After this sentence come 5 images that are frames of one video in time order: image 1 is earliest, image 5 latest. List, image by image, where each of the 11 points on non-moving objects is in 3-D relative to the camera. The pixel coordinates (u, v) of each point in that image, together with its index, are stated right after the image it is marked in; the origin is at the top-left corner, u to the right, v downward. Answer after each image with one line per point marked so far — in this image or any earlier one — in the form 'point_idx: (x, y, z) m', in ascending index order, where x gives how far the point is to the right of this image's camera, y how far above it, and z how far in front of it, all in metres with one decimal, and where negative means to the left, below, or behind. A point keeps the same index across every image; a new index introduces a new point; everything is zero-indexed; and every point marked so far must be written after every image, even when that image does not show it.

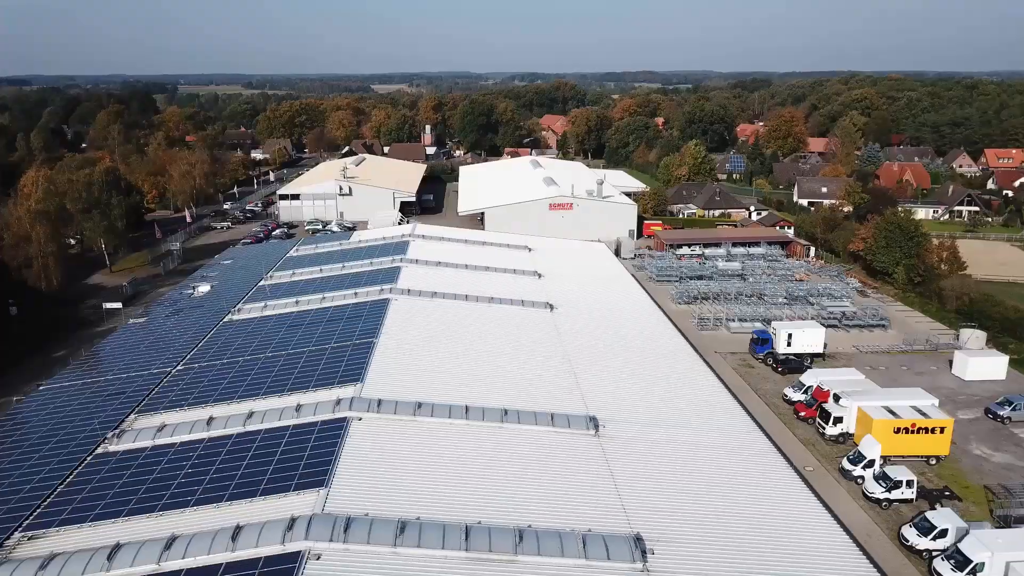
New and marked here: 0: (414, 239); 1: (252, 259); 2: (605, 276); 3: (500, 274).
0: (-1.8, +0.8, +19.5) m
1: (-4.6, +0.5, +19.7) m
2: (+1.6, +0.2, +18.9) m
3: (-0.2, +0.2, +17.6) m
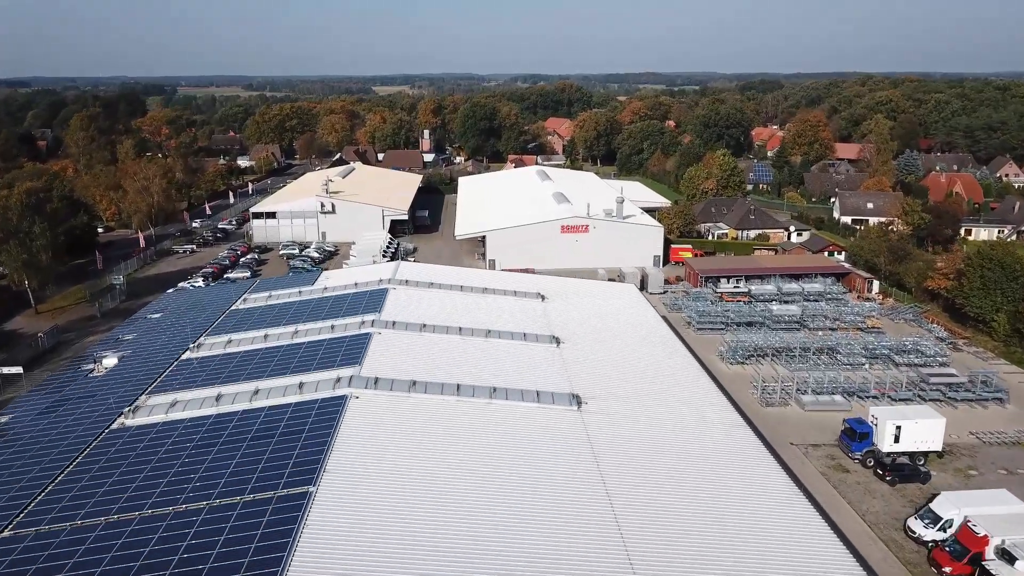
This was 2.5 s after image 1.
0: (-1.7, 0.0, +15.3) m
1: (-4.5, -0.3, +15.5) m
2: (+1.7, -0.6, +14.6) m
3: (-0.1, -0.6, +13.3) m
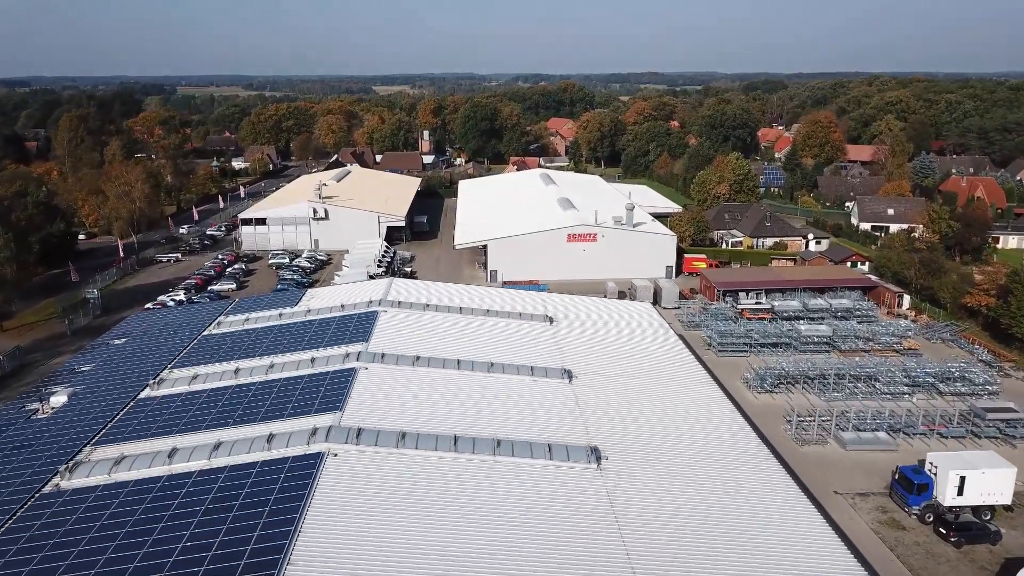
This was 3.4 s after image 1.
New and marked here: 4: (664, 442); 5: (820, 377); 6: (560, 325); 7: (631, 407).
0: (-1.6, -0.3, +13.7) m
1: (-4.5, -0.6, +13.9) m
2: (+1.8, -0.9, +13.0) m
3: (-0.1, -0.9, +11.8) m
4: (+1.4, -1.4, +10.3) m
5: (+4.2, -1.2, +15.3) m
6: (+0.6, -0.5, +14.4) m
7: (+1.2, -1.2, +11.3) m
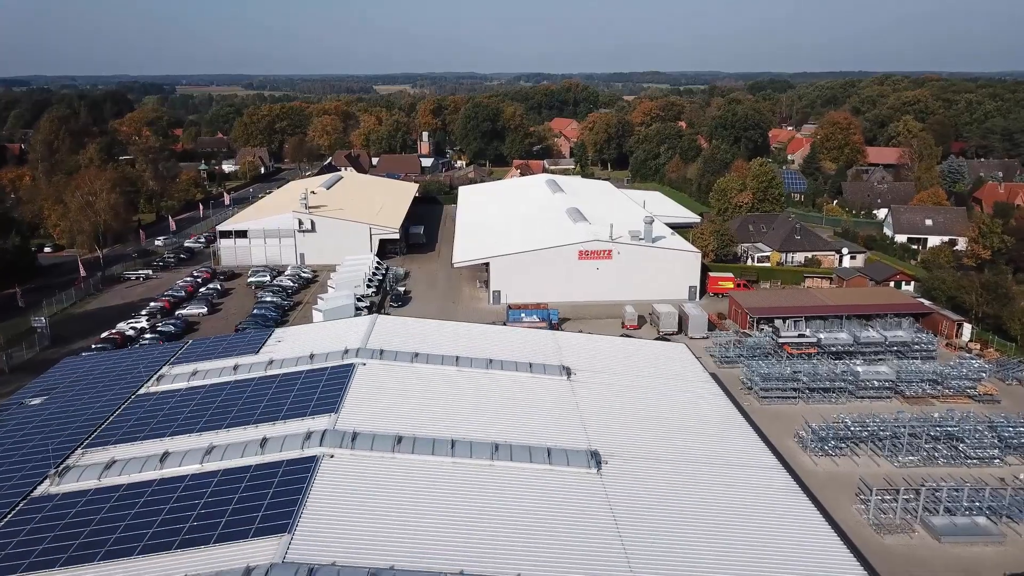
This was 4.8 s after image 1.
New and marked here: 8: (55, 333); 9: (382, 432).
0: (-1.5, -0.7, +11.2) m
1: (-4.4, -1.0, +11.4) m
2: (+1.8, -1.4, +10.5) m
3: (0.0, -1.3, +9.2) m
4: (+1.5, -1.9, +7.7) m
5: (+4.3, -1.7, +12.7) m
6: (+0.7, -0.9, +11.8) m
7: (+1.3, -1.6, +8.7) m
8: (-7.8, -0.8, +18.9) m
9: (-1.0, -1.2, +9.3) m
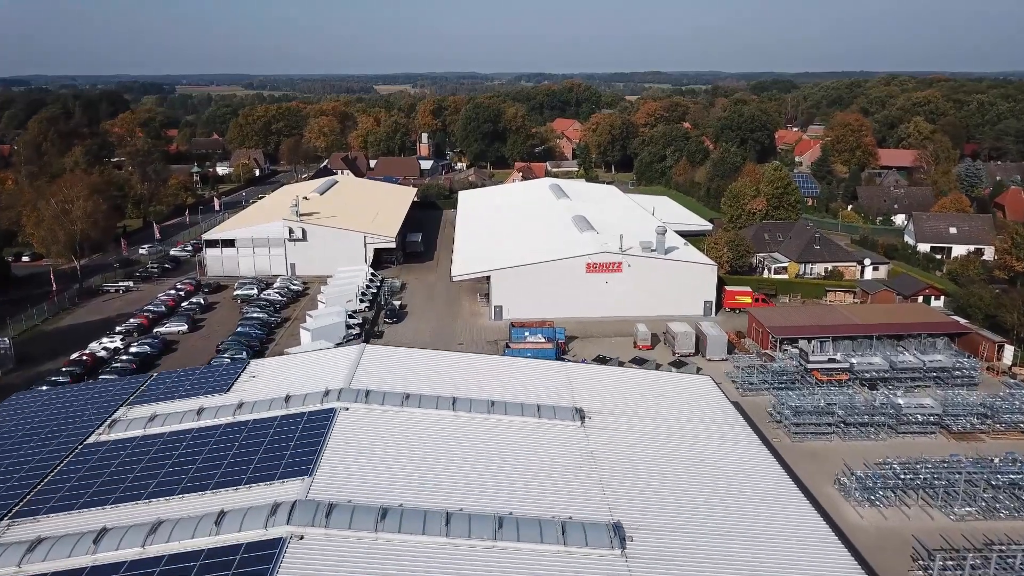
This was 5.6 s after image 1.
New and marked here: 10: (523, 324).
0: (-1.5, -1.0, +9.7) m
1: (-4.3, -1.3, +9.9) m
2: (+1.9, -1.6, +9.0) m
3: (+0.1, -1.6, +7.8) m
4: (+1.6, -2.1, +6.3) m
5: (+4.4, -2.0, +11.3) m
6: (+0.8, -1.2, +10.4) m
7: (+1.3, -1.9, +7.3) m
8: (-7.7, -1.0, +17.4) m
9: (-1.0, -1.4, +7.9) m
10: (+0.2, -0.6, +19.2) m
